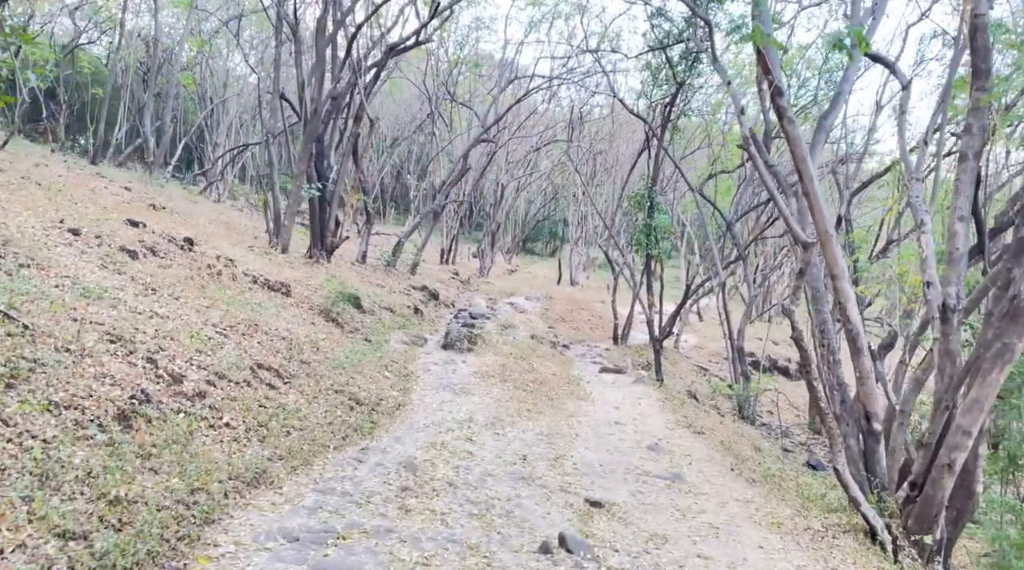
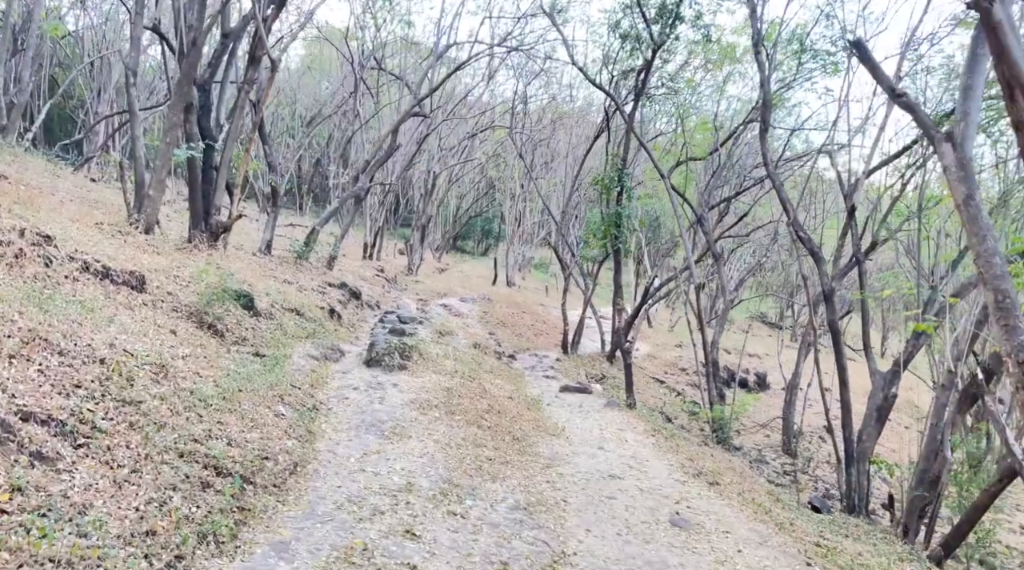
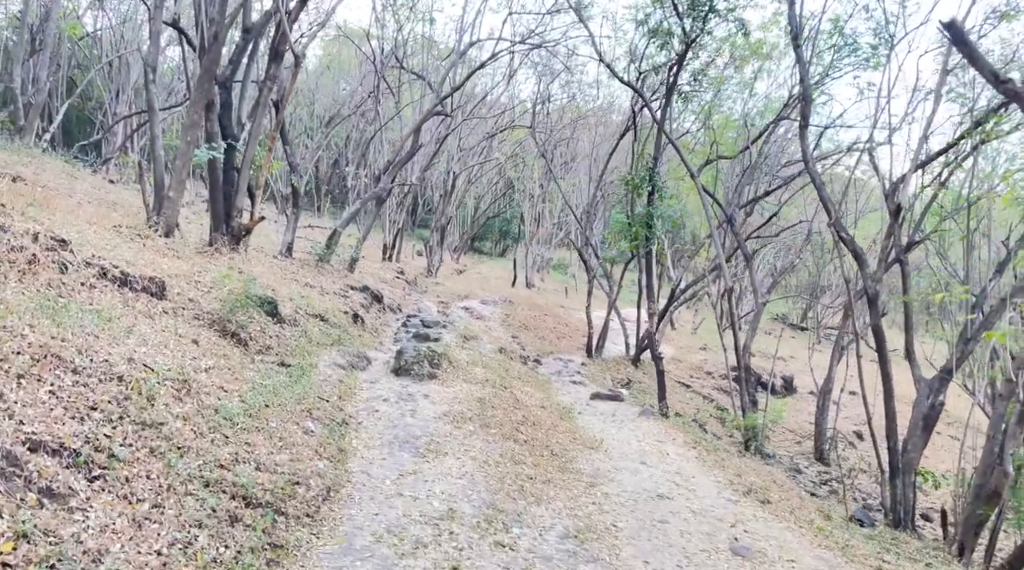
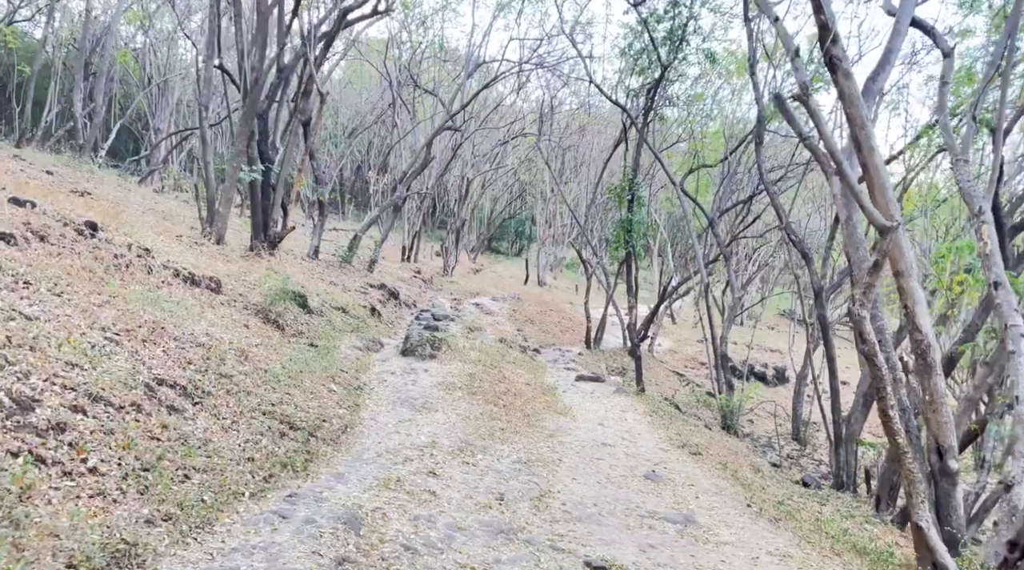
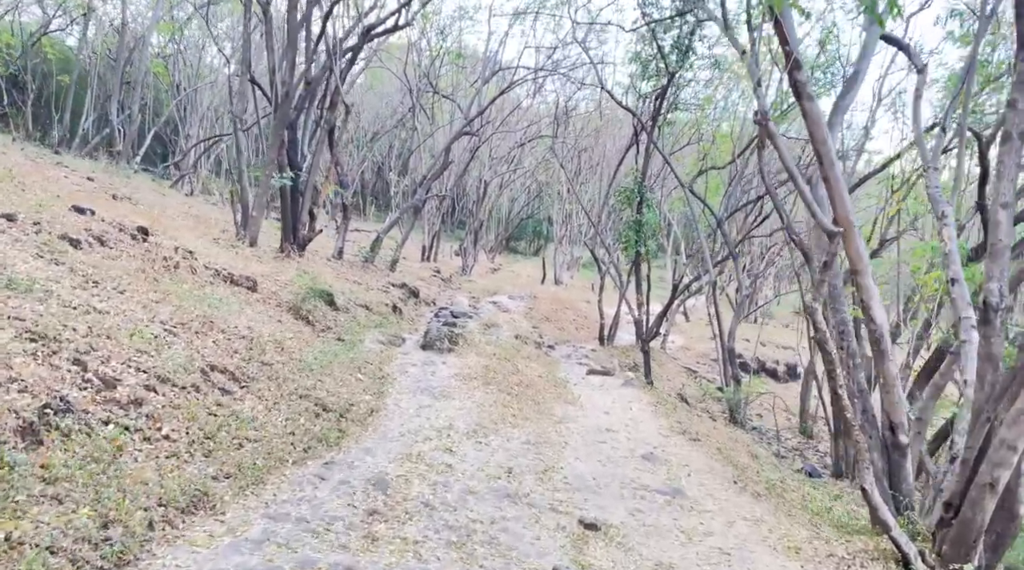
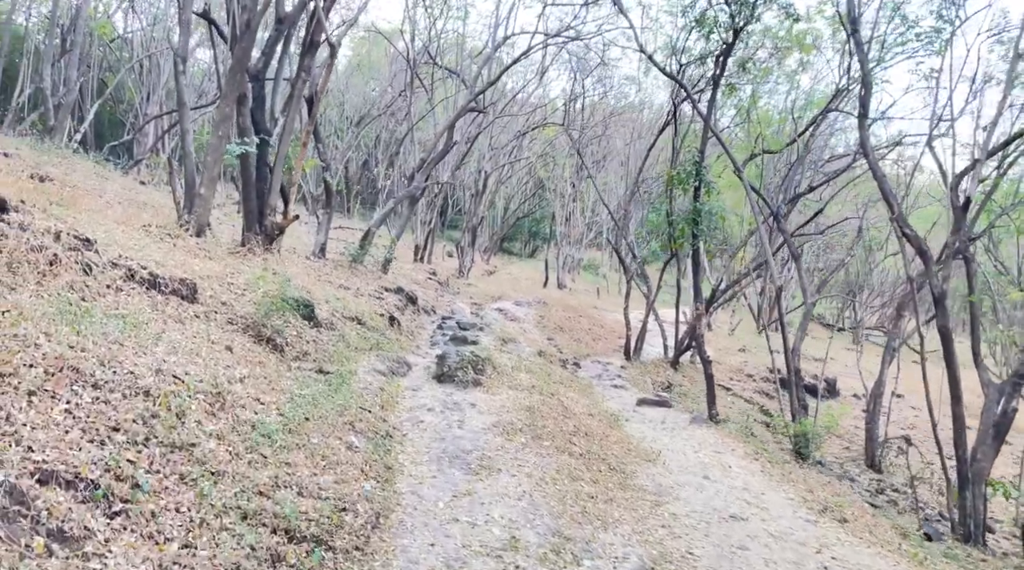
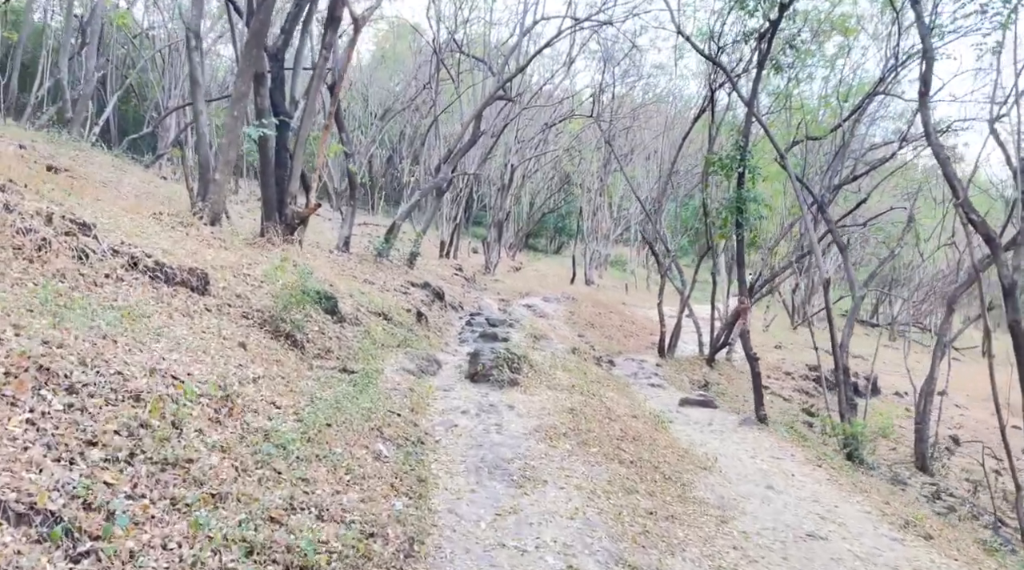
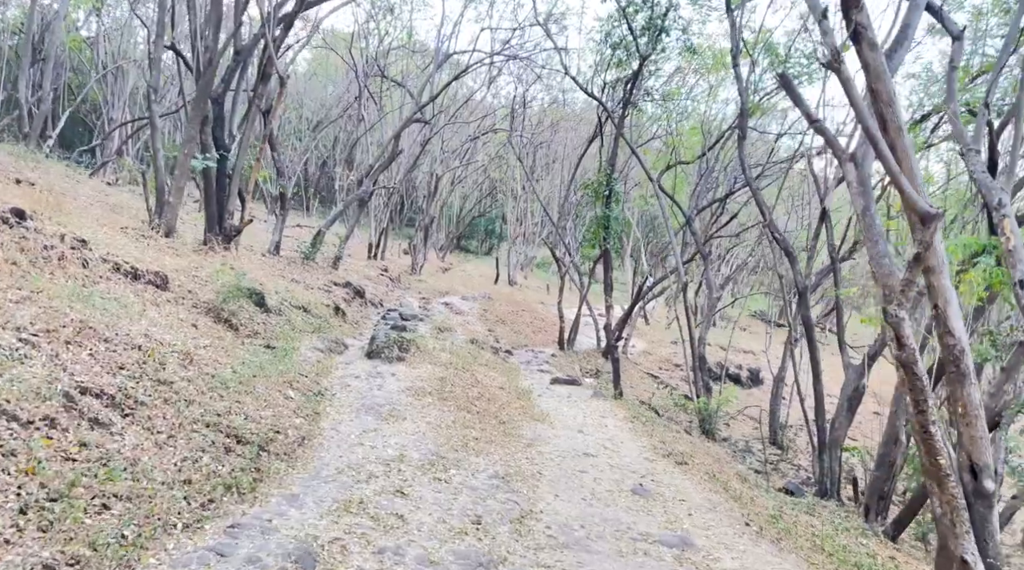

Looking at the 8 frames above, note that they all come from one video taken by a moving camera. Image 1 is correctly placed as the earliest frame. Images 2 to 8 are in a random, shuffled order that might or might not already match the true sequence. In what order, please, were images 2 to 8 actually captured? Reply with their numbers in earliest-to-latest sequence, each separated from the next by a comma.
5, 4, 8, 2, 3, 6, 7
